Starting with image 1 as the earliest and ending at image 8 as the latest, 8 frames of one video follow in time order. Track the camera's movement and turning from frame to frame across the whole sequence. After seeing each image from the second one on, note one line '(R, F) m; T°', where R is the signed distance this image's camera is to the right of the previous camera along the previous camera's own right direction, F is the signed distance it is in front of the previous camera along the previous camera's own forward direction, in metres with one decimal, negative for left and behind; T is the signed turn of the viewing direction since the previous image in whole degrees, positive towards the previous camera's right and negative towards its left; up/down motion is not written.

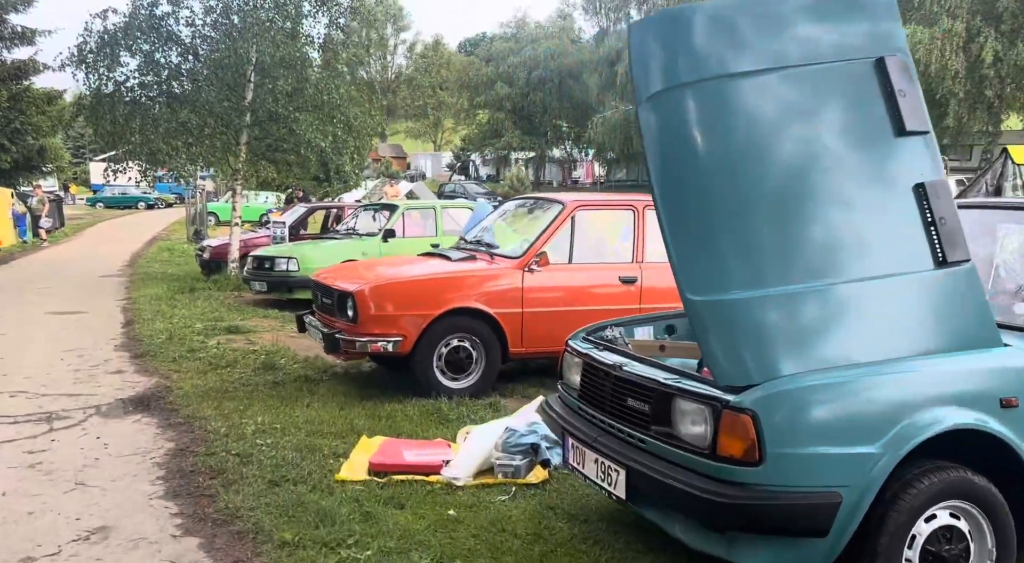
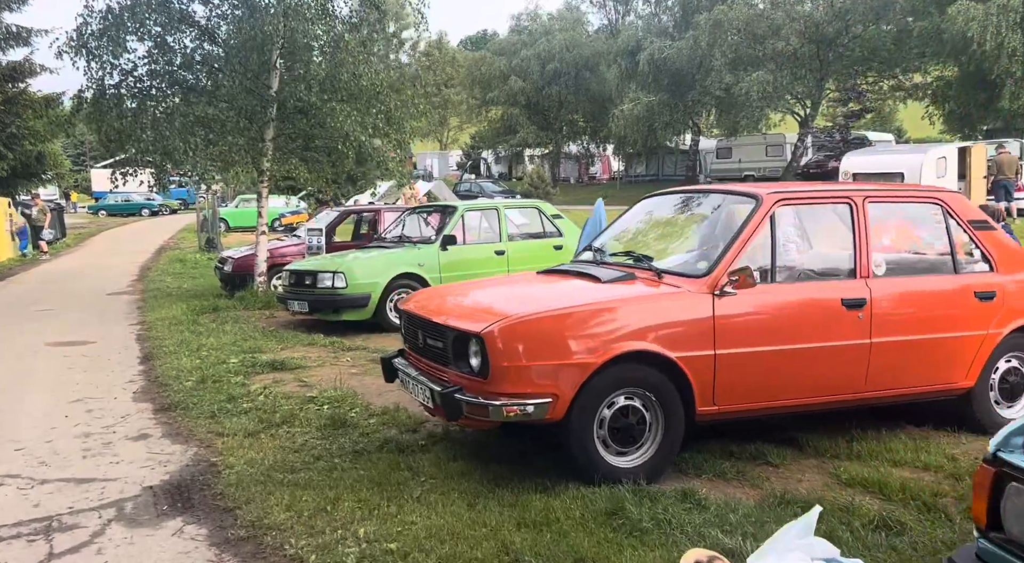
(-0.9, +1.7) m; 0°
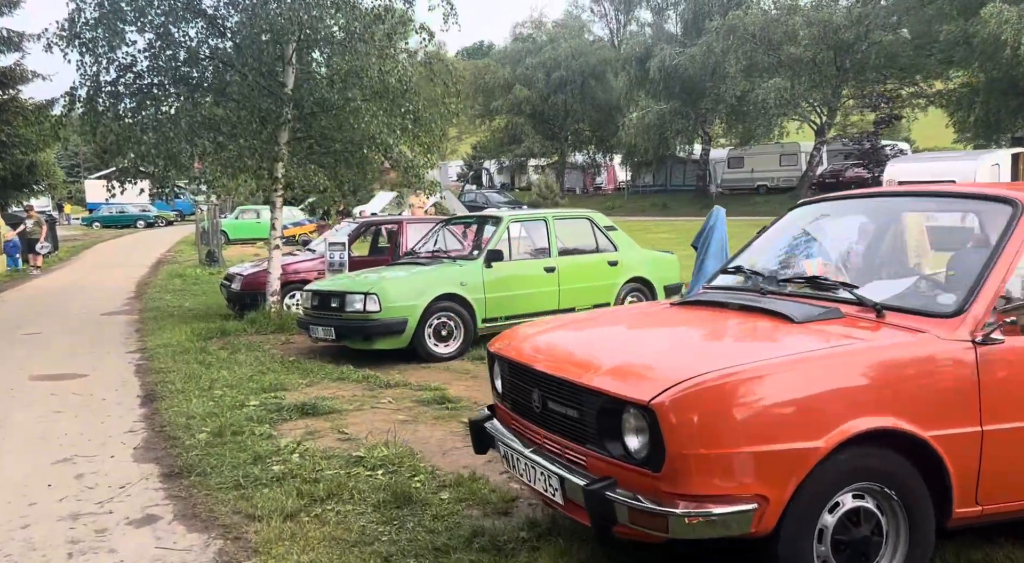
(-0.6, +1.2) m; 0°
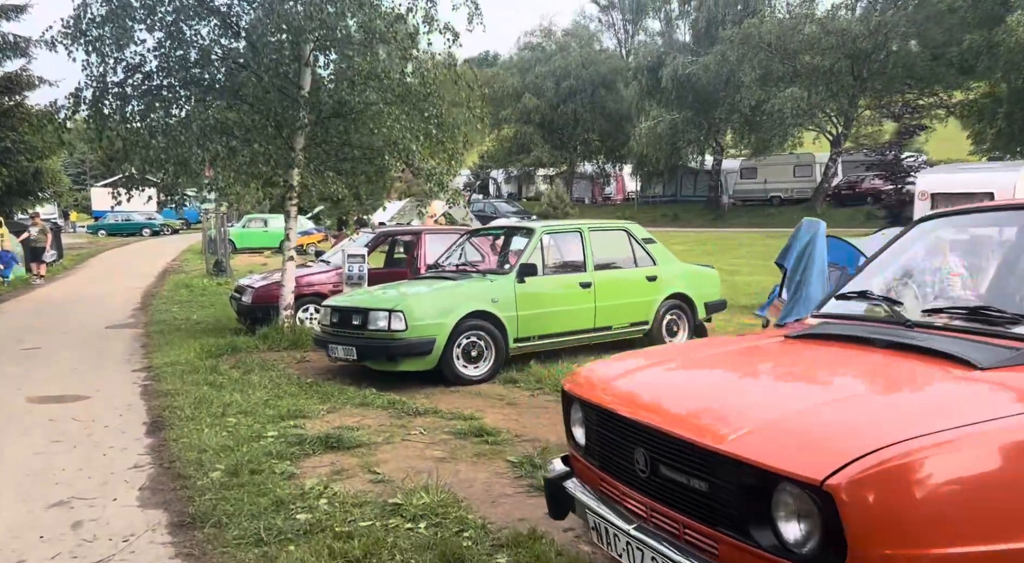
(-0.3, +0.6) m; 0°
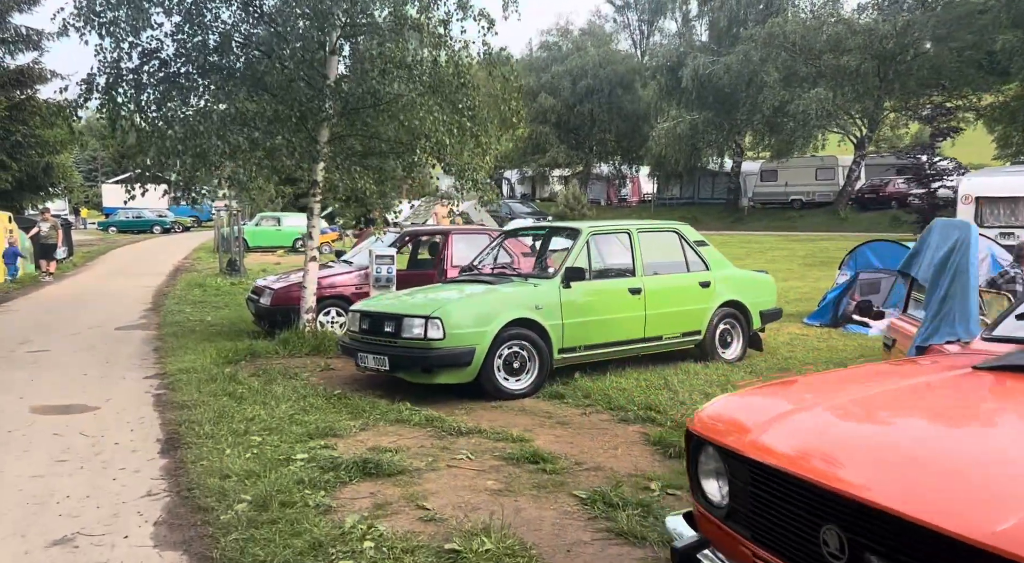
(-0.3, +0.6) m; -1°
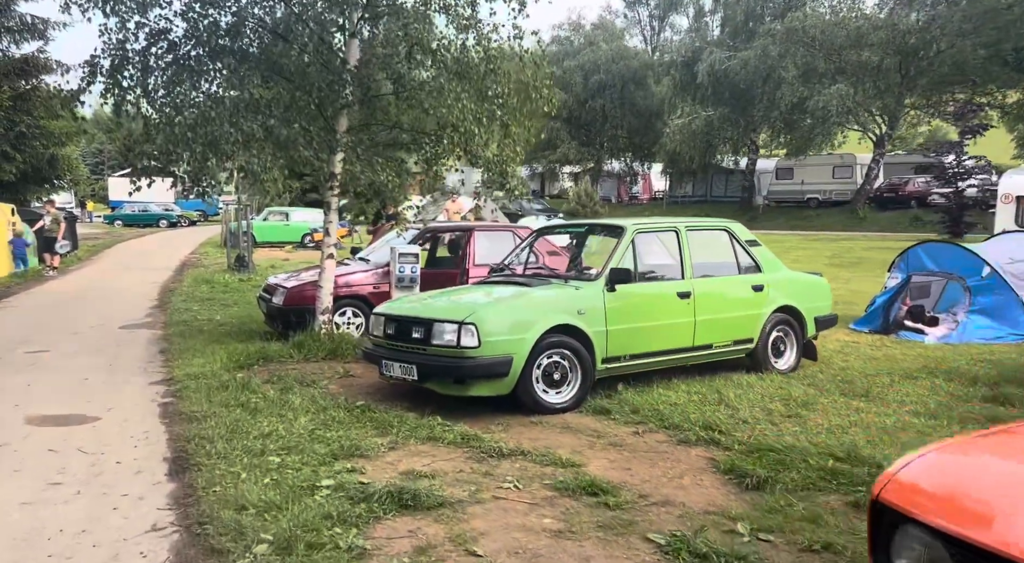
(-0.3, +0.6) m; 0°
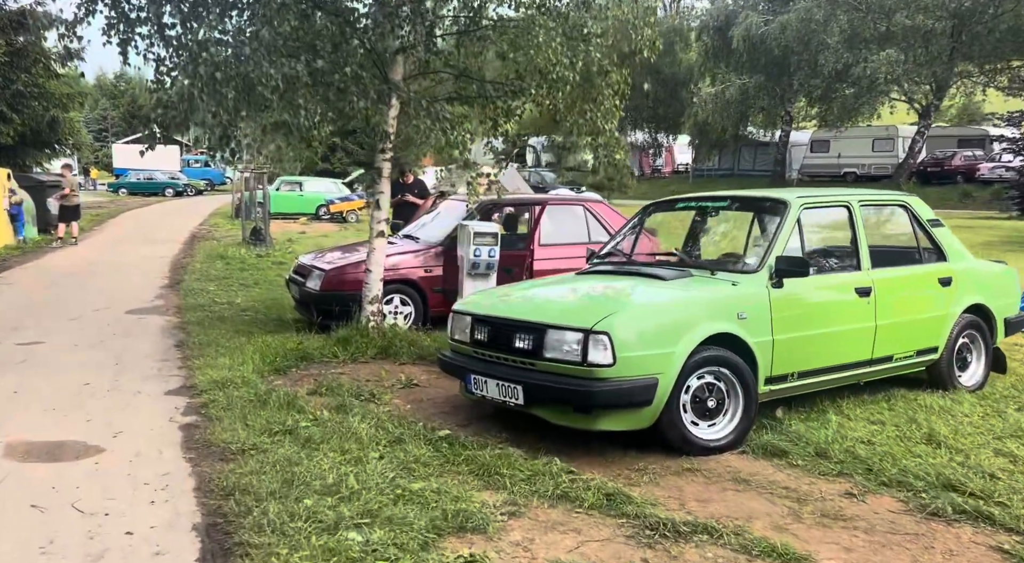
(-0.8, +1.6) m; 0°
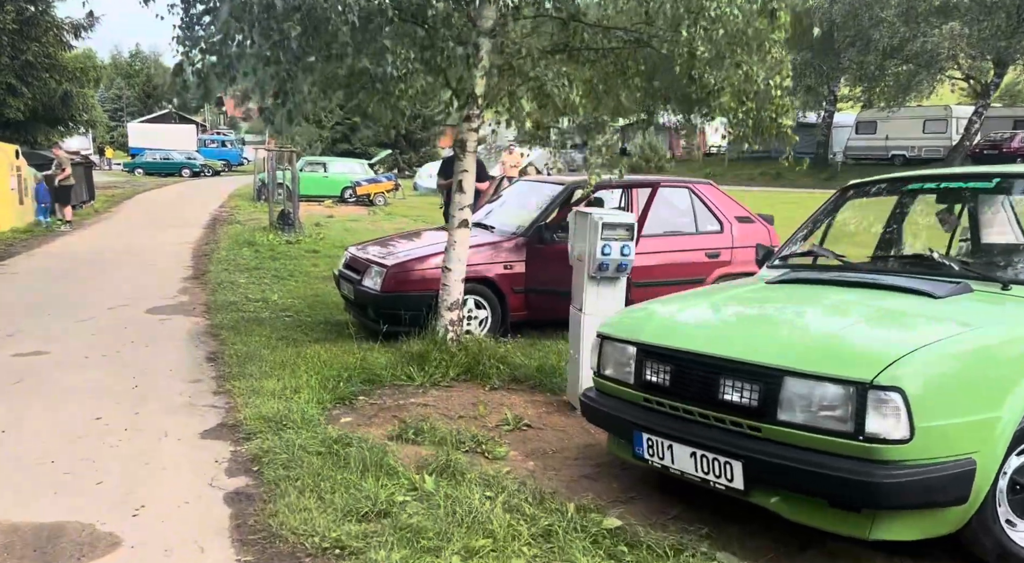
(-0.8, +1.6) m; -1°
